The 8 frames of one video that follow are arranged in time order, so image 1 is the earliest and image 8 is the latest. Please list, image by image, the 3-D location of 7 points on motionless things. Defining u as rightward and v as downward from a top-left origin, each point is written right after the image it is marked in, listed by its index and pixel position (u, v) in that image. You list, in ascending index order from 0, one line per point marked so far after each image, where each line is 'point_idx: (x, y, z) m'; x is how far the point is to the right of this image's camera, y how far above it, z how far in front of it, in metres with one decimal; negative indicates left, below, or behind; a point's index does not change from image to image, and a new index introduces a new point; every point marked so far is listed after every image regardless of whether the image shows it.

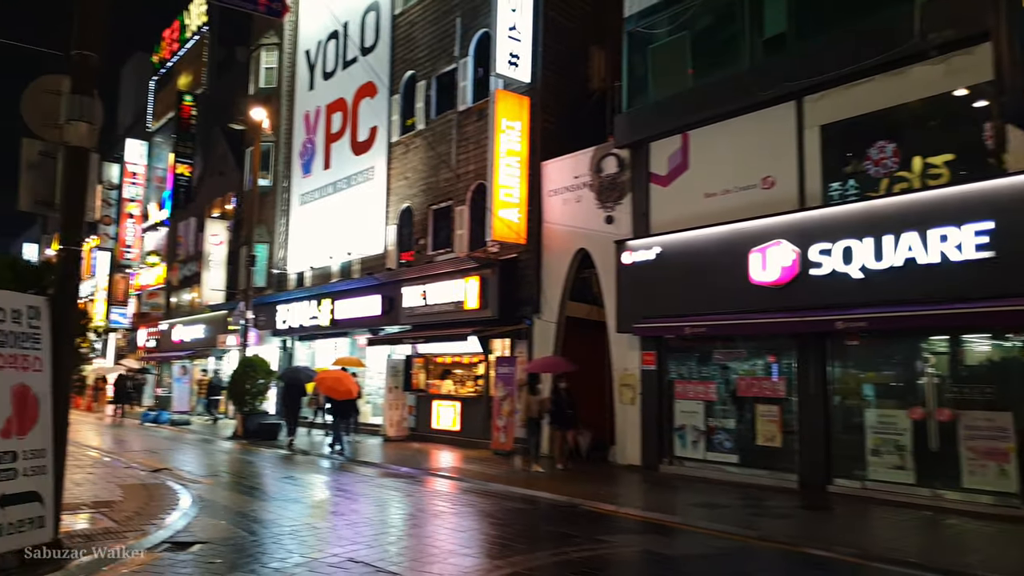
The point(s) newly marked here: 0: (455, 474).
0: (-1.1, -3.4, +14.7) m
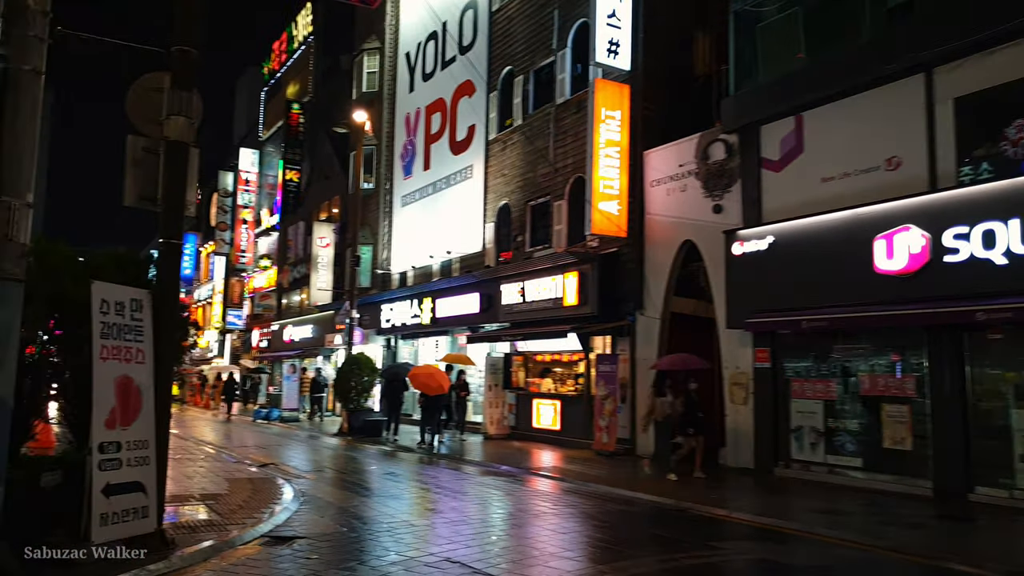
0: (+0.8, -3.3, +14.3) m
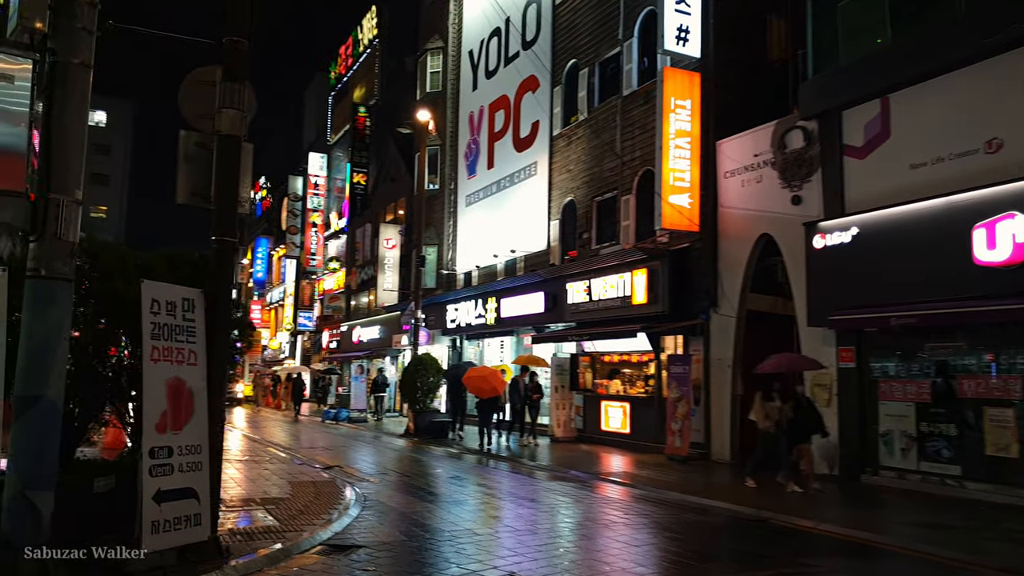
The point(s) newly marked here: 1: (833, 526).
0: (+2.0, -3.2, +13.8) m
1: (+3.8, -2.8, +9.7) m
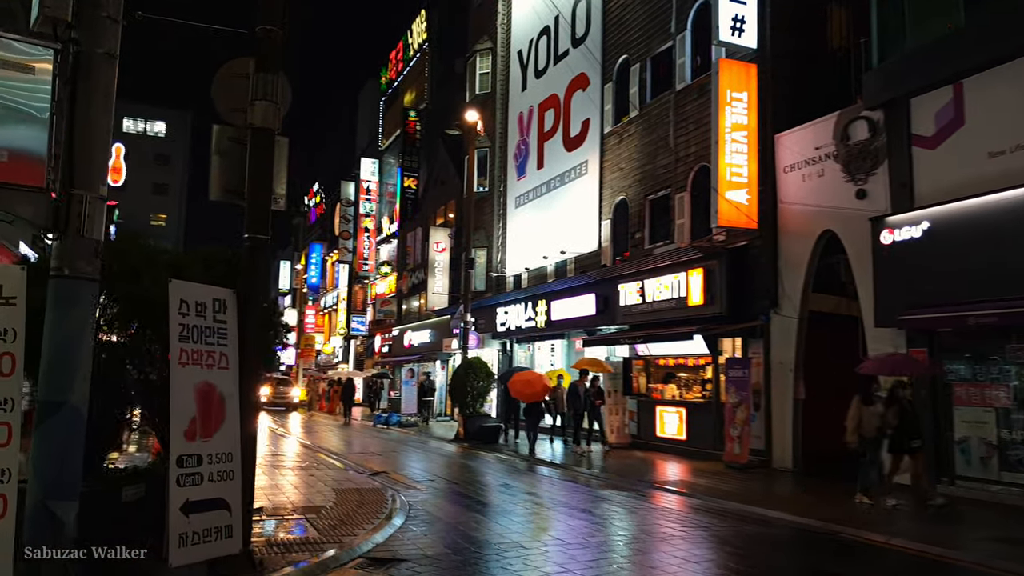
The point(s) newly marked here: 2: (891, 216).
0: (+2.8, -3.2, +13.2) m
1: (+4.4, -2.8, +9.0) m
2: (+5.8, +1.1, +12.4) m
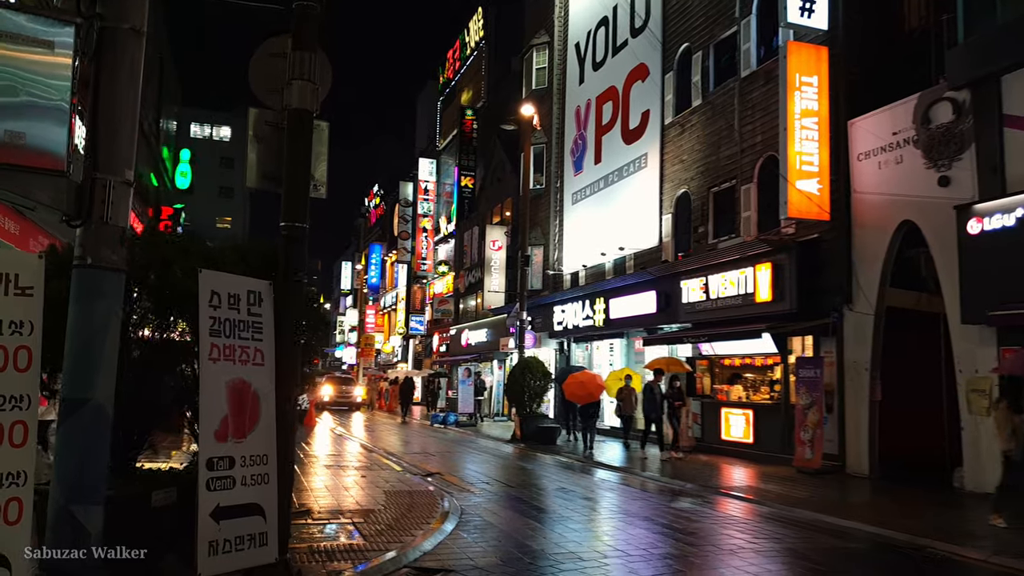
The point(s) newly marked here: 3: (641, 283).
0: (+3.7, -3.2, +12.5) m
1: (+5.0, -2.7, +8.1) m
2: (+6.6, +1.2, +11.4) m
3: (+3.2, +0.1, +20.0) m
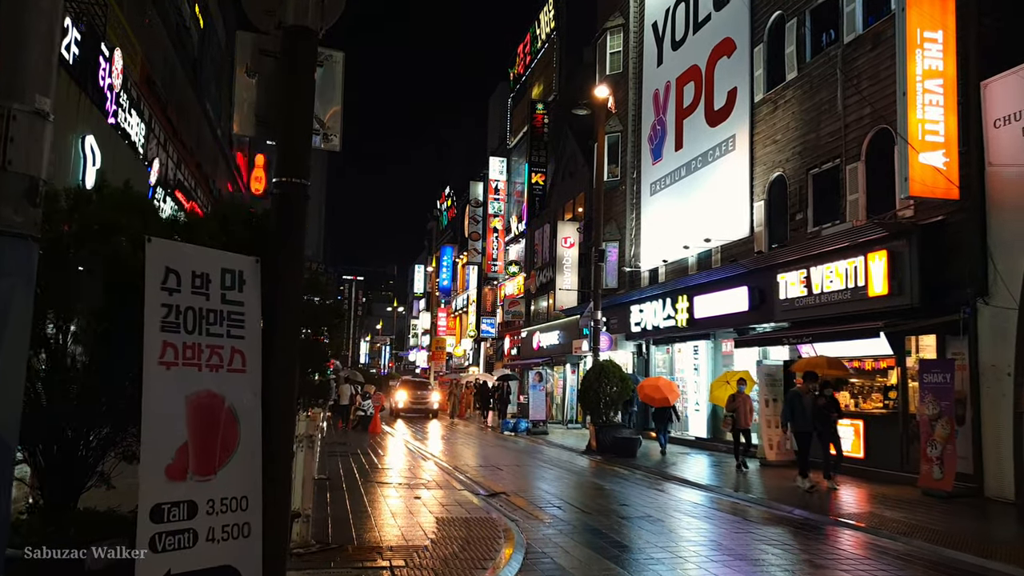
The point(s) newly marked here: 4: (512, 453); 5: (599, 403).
0: (+4.7, -3.0, +10.5) m
1: (+5.6, -2.6, +6.1) m
2: (+7.4, +1.3, +9.2) m
3: (+4.9, +0.2, +18.0) m
4: (+0.1, -3.7, +18.4) m
5: (+1.9, -2.6, +18.4) m
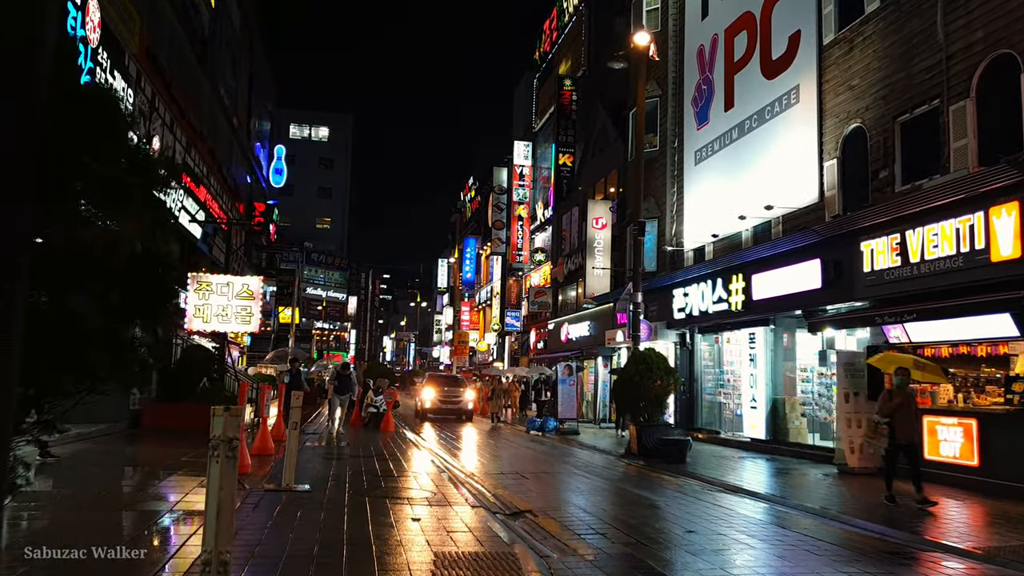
0: (+5.0, -2.6, +7.8) m
1: (+5.7, -2.1, +3.4) m
2: (+7.7, +1.8, +6.4) m
3: (+5.4, +0.7, +15.3) m
4: (+0.6, -3.3, +15.9) m
5: (+2.5, -2.1, +15.8) m
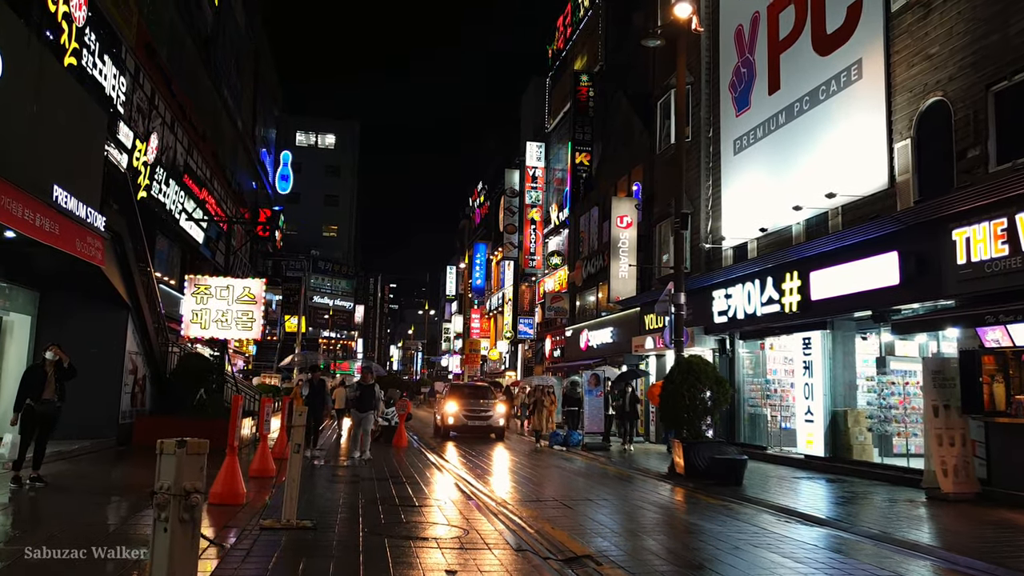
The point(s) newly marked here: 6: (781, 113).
0: (+5.4, -2.5, +6.0) m
1: (+6.1, -2.0, +1.6) m
2: (+8.1, +1.9, +4.7) m
3: (+5.9, +0.7, +13.6) m
4: (+1.1, -3.3, +14.1) m
5: (+3.0, -2.1, +14.0) m
6: (+5.5, +3.6, +16.6) m
